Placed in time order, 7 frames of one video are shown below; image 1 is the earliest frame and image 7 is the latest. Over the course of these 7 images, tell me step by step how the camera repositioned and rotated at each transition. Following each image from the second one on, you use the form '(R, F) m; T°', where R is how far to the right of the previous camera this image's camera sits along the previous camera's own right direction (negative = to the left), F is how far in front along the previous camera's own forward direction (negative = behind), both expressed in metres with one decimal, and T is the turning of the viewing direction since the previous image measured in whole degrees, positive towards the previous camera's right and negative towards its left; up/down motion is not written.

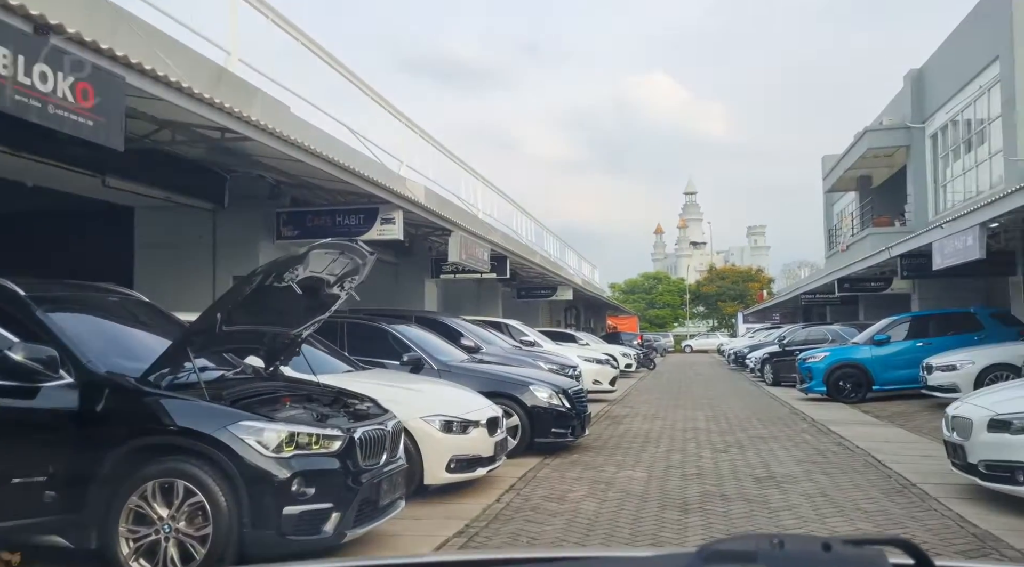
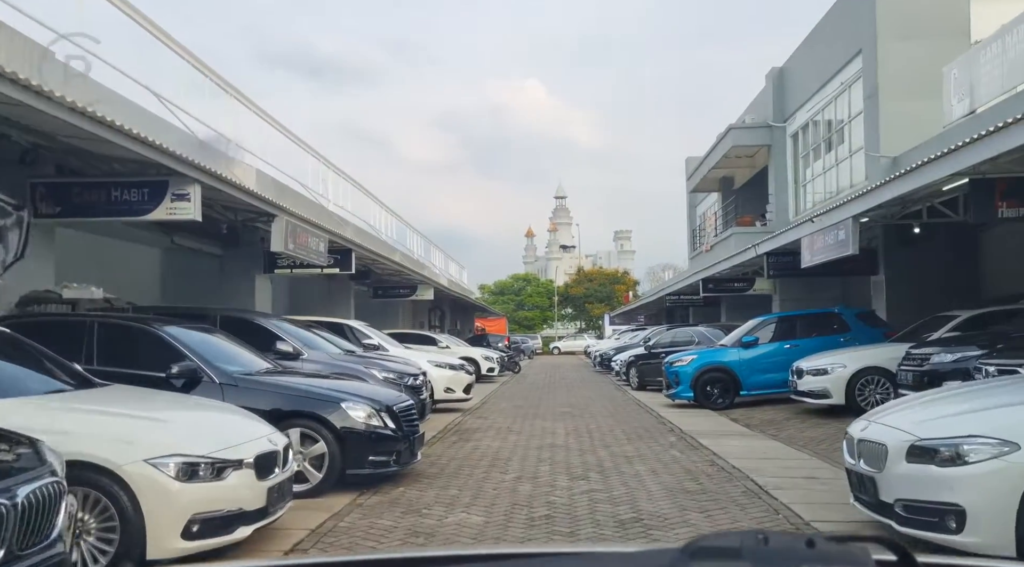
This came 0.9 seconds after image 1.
(+0.7, +1.9) m; +11°
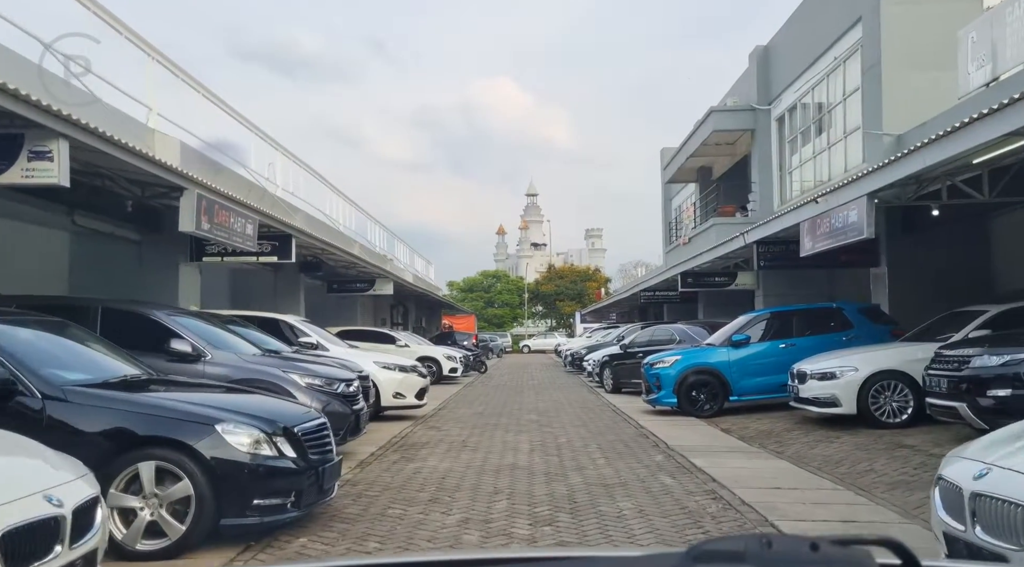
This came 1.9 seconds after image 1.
(+0.2, +1.9) m; +2°
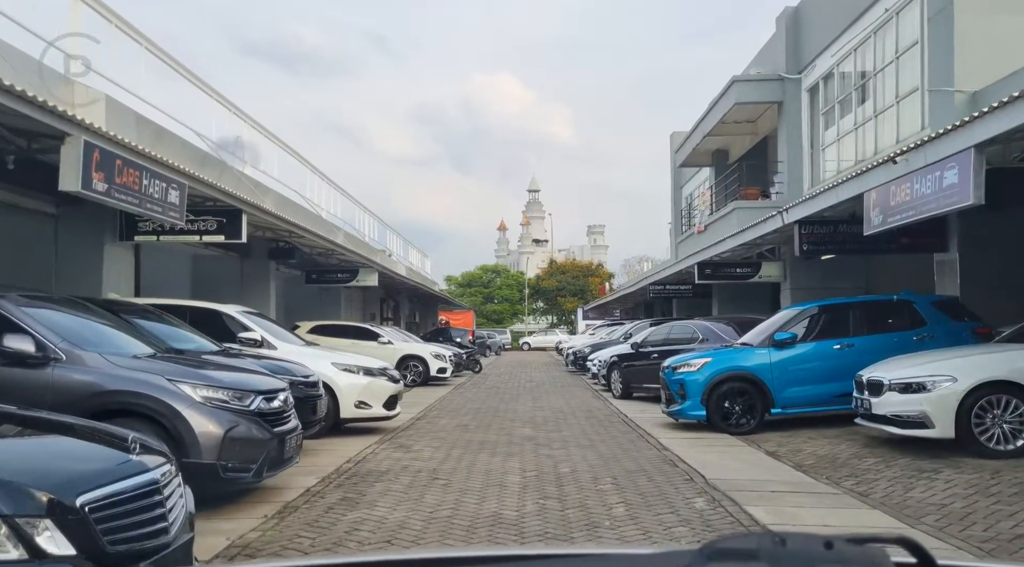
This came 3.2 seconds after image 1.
(+0.2, +2.4) m; 0°
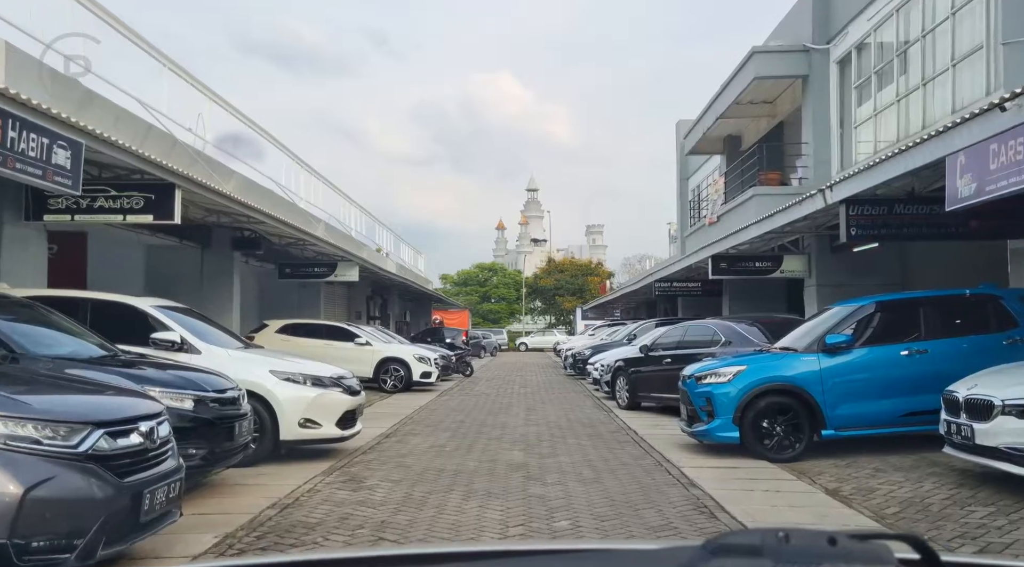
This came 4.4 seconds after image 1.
(+0.2, +2.1) m; 0°
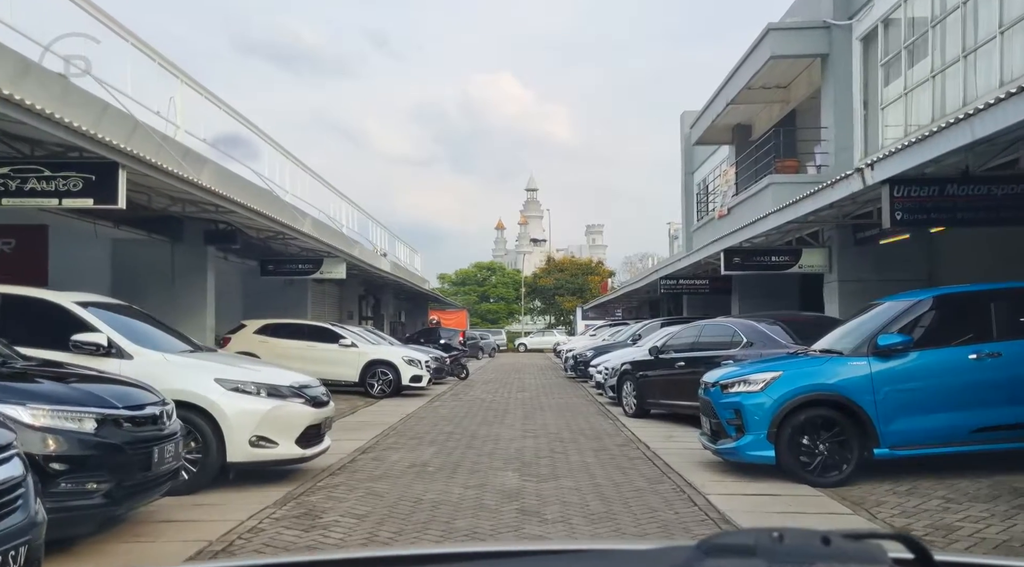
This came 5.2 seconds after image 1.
(+0.1, +1.3) m; 0°
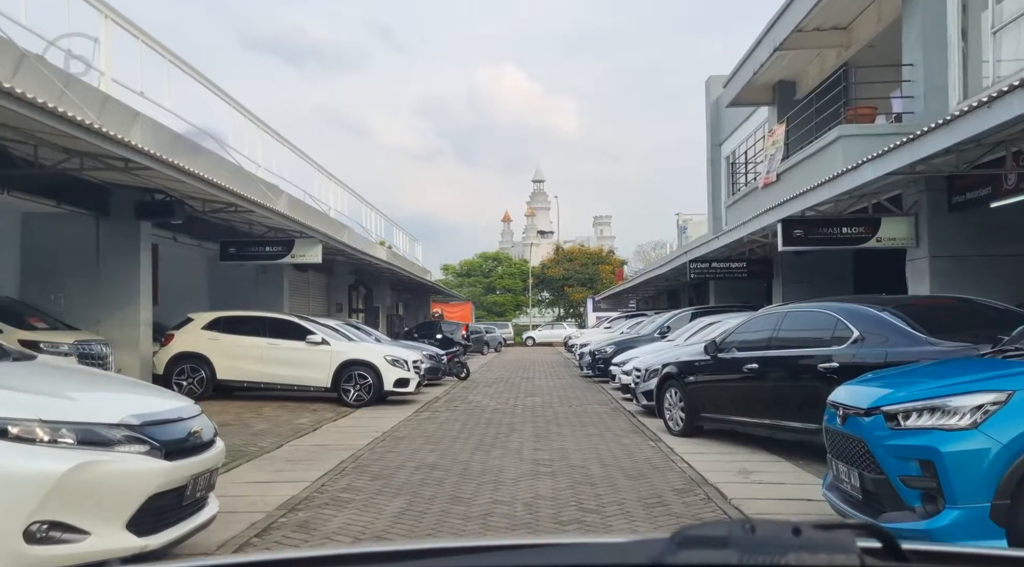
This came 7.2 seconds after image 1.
(0.0, +3.2) m; -1°
